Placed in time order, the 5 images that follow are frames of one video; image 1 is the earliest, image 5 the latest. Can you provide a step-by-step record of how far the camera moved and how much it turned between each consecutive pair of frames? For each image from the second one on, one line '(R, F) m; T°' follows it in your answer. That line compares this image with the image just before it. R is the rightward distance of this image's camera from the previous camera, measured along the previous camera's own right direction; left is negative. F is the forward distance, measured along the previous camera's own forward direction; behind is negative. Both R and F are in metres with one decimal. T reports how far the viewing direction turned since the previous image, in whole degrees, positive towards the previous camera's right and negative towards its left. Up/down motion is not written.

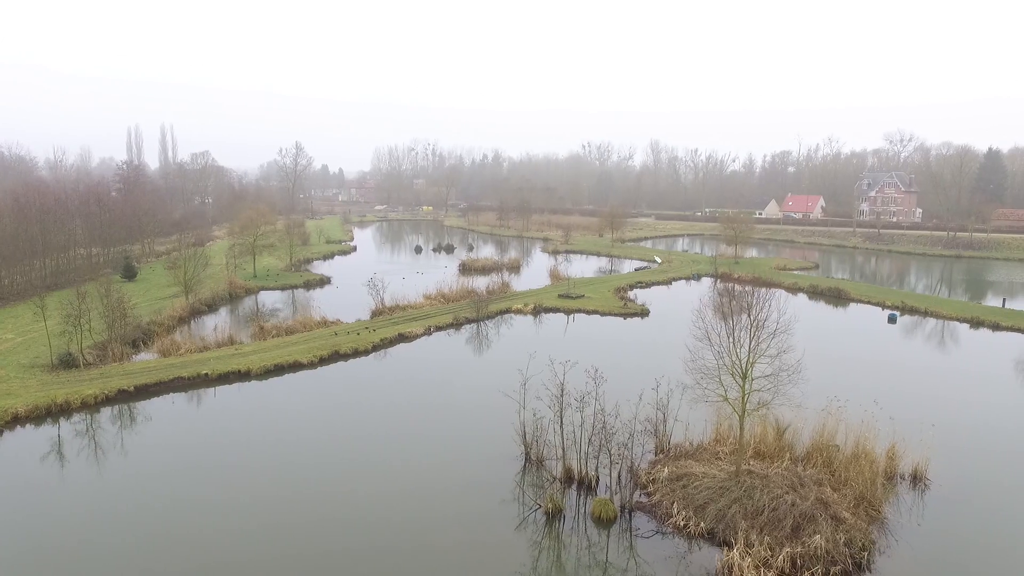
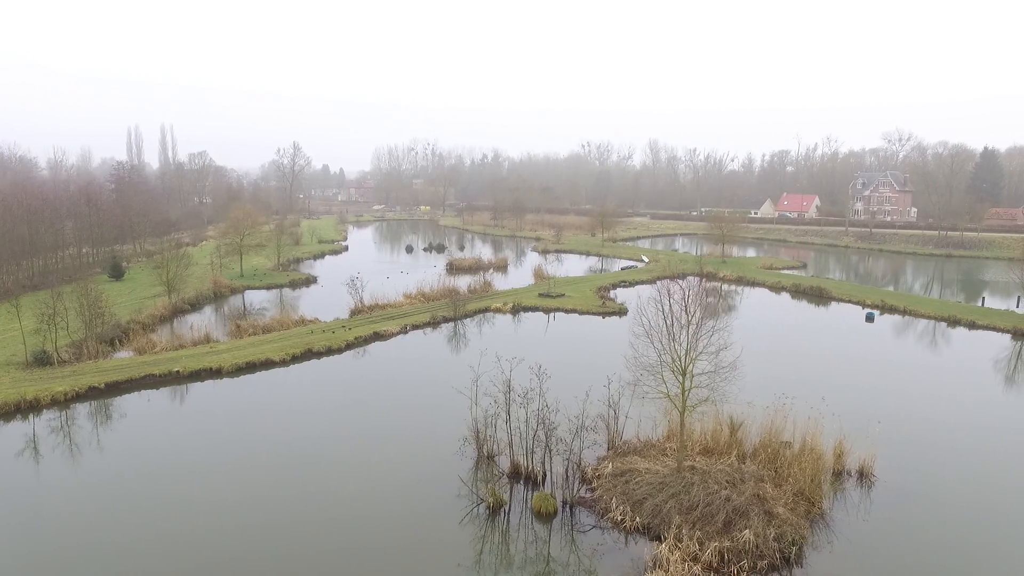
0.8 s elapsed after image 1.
(+1.3, -0.1) m; 0°
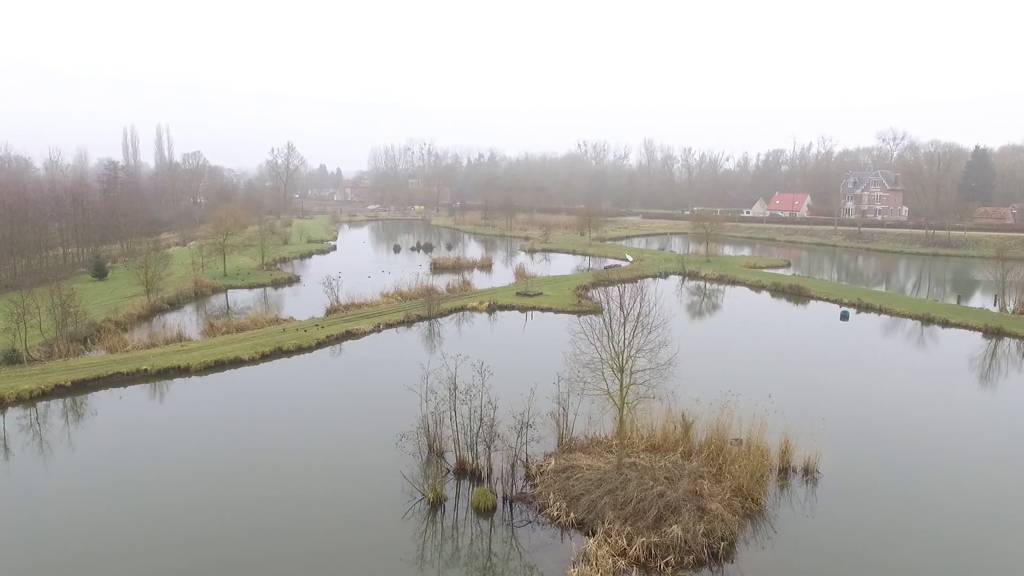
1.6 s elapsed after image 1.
(+1.2, -0.1) m; 0°
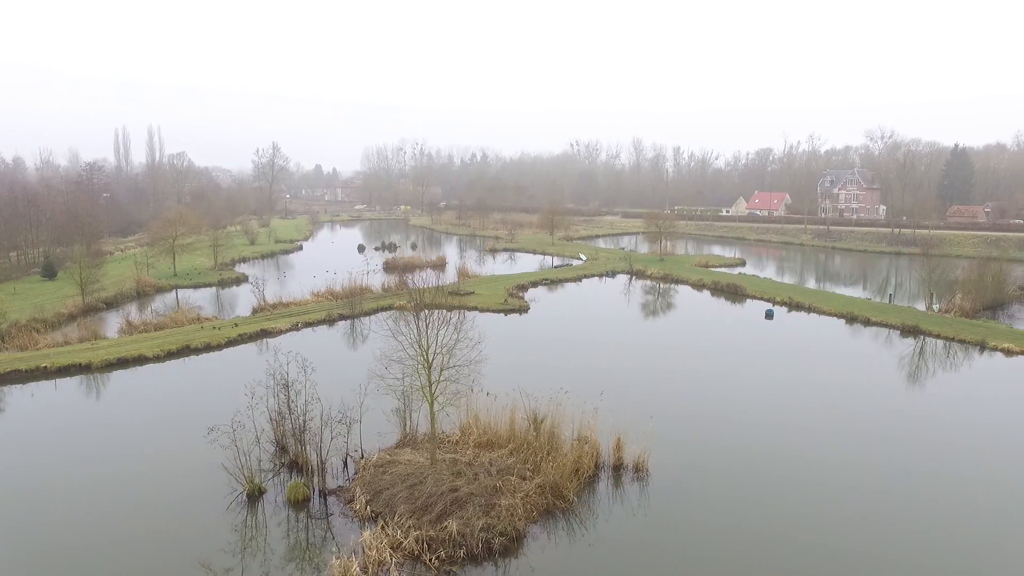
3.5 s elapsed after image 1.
(+4.0, -0.1) m; -1°
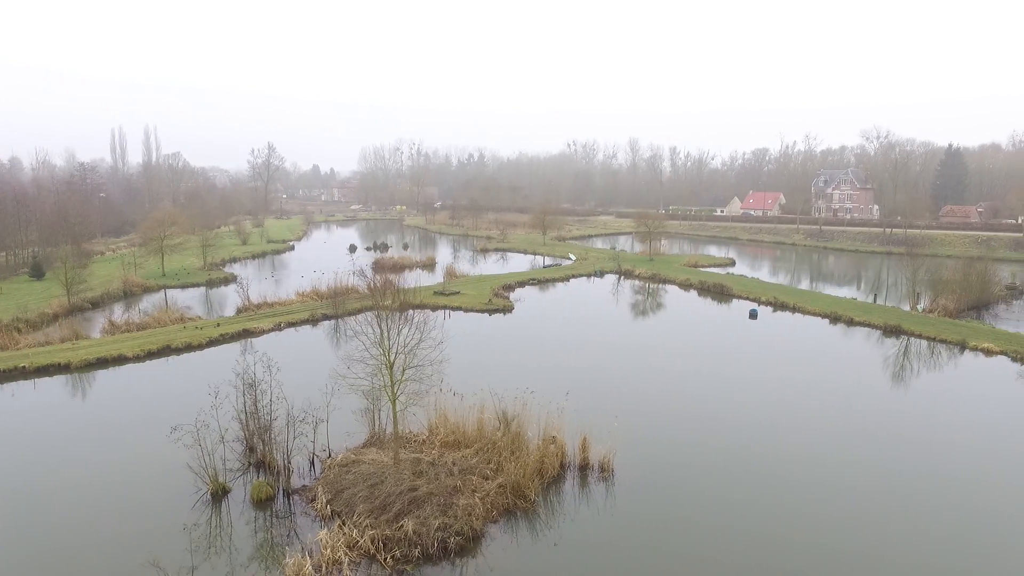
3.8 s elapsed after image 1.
(+0.8, 0.0) m; 0°
